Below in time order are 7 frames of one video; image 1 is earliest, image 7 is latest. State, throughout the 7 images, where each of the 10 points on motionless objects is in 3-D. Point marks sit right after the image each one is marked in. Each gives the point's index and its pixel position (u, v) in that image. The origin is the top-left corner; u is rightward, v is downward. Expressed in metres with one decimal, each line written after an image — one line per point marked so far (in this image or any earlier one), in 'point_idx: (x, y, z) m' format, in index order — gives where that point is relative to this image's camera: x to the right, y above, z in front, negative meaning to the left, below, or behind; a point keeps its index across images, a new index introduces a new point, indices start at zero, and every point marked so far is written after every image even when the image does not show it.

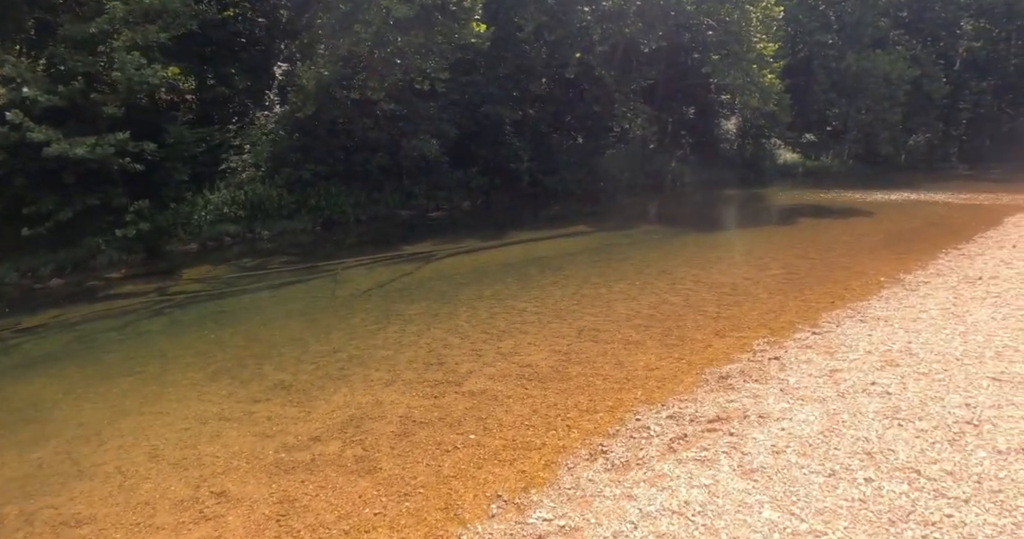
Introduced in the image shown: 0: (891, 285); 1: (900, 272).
0: (+6.9, -0.2, +11.3) m
1: (+7.5, 0.0, +12.2) m
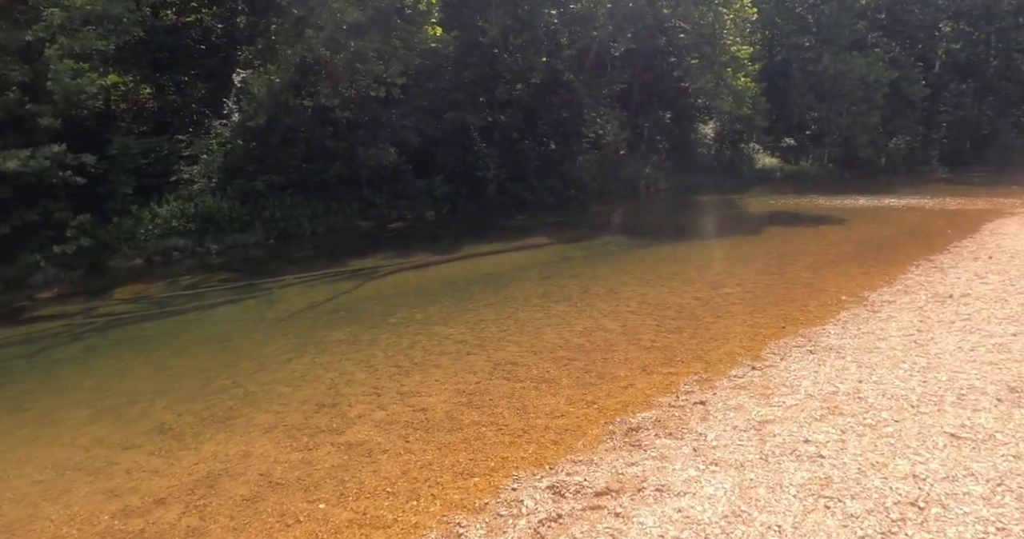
0: (+5.5, -0.5, +10.0) m
1: (+6.1, -0.3, +10.9) m
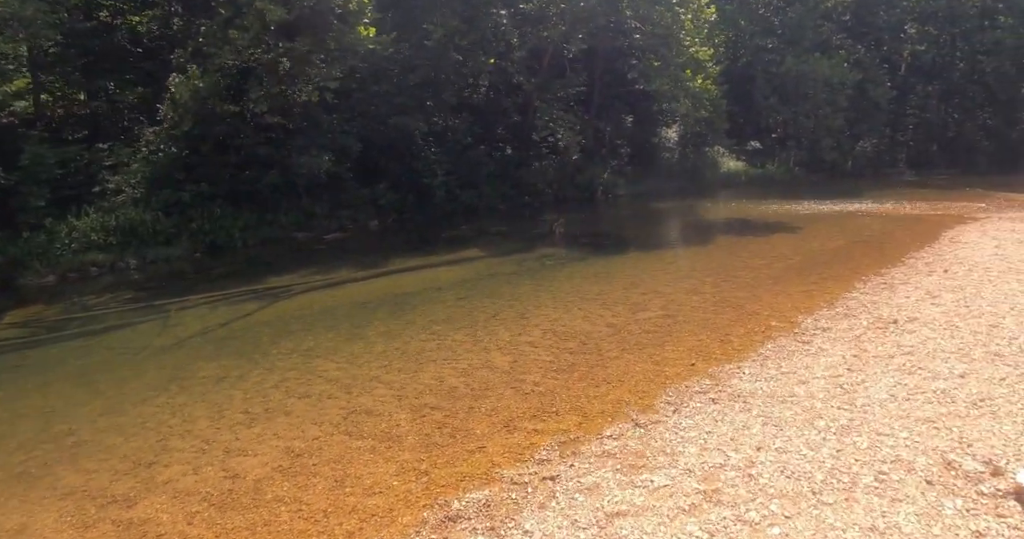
0: (+3.7, -0.9, +8.5) m
1: (+4.3, -0.6, +9.4) m
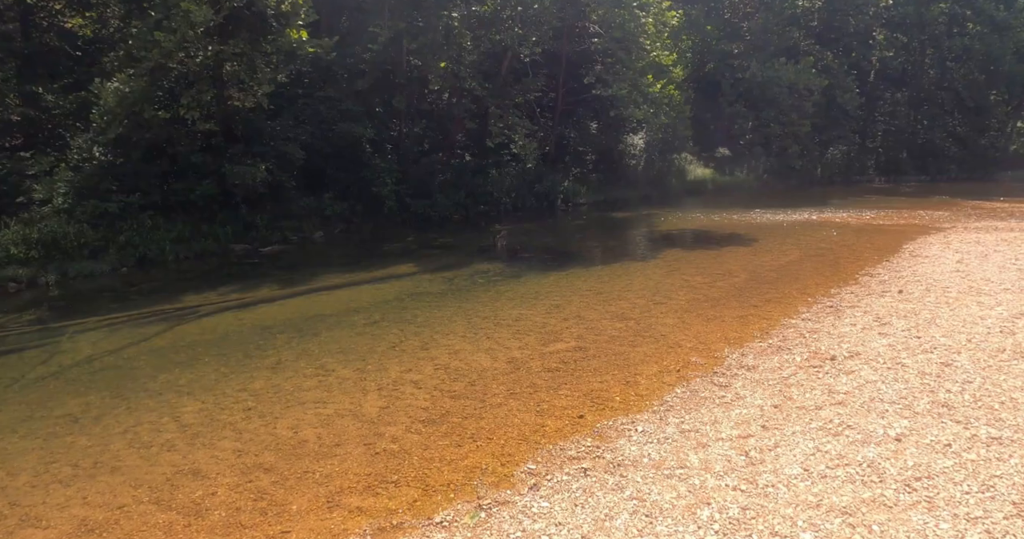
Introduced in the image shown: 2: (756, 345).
0: (+2.2, -1.1, +7.1) m
1: (+2.8, -0.9, +8.1) m
2: (+3.0, -0.9, +8.1) m
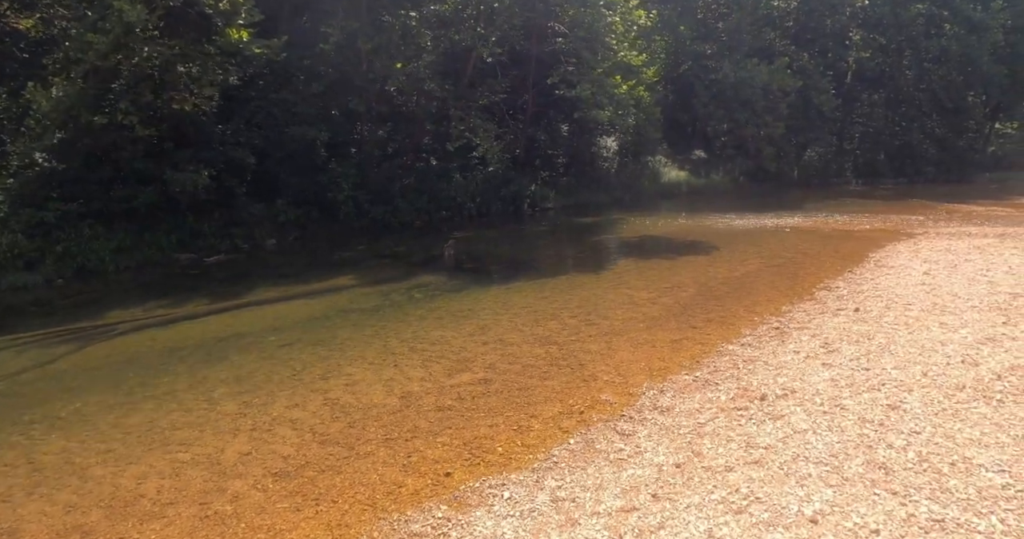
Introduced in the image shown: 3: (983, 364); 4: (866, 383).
0: (+1.0, -1.3, +6.0) m
1: (+1.6, -1.1, +7.0) m
2: (+1.8, -1.1, +7.0) m
3: (+4.7, -1.0, +6.4) m
4: (+3.4, -1.1, +6.2) m
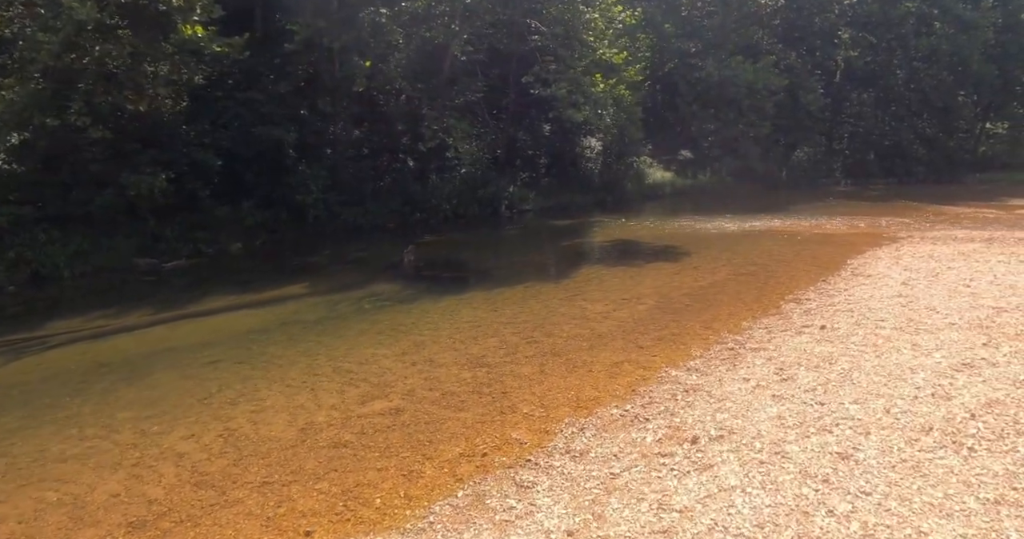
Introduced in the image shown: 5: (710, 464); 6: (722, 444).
0: (+0.2, -1.5, +5.1) m
1: (+0.8, -1.3, +6.1) m
2: (+0.9, -1.3, +6.1) m
3: (+3.9, -1.1, +5.5) m
4: (+2.5, -1.2, +5.3) m
5: (+1.6, -1.4, +4.9) m
6: (+1.7, -1.3, +5.1) m
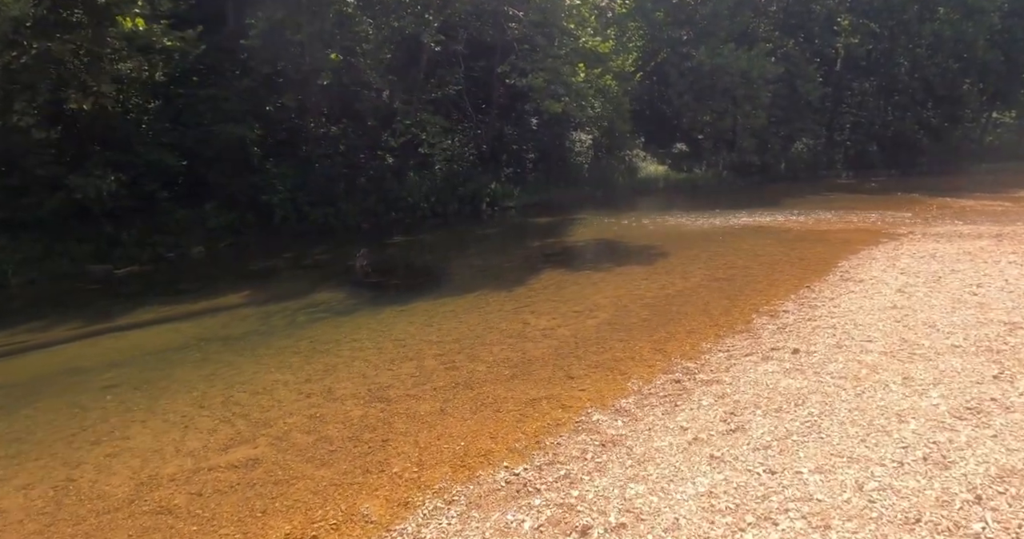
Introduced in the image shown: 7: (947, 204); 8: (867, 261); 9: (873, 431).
0: (-0.7, -1.6, +3.8) m
1: (-0.2, -1.4, +4.8) m
2: (0.0, -1.4, +4.8) m
3: (+2.9, -1.2, +4.2) m
4: (+1.6, -1.3, +4.0) m
5: (+0.6, -1.5, +3.5) m
6: (+0.8, -1.4, +3.8) m
7: (+13.0, +1.9, +18.9) m
8: (+5.9, +0.1, +10.5) m
9: (+2.7, -1.1, +4.8) m
